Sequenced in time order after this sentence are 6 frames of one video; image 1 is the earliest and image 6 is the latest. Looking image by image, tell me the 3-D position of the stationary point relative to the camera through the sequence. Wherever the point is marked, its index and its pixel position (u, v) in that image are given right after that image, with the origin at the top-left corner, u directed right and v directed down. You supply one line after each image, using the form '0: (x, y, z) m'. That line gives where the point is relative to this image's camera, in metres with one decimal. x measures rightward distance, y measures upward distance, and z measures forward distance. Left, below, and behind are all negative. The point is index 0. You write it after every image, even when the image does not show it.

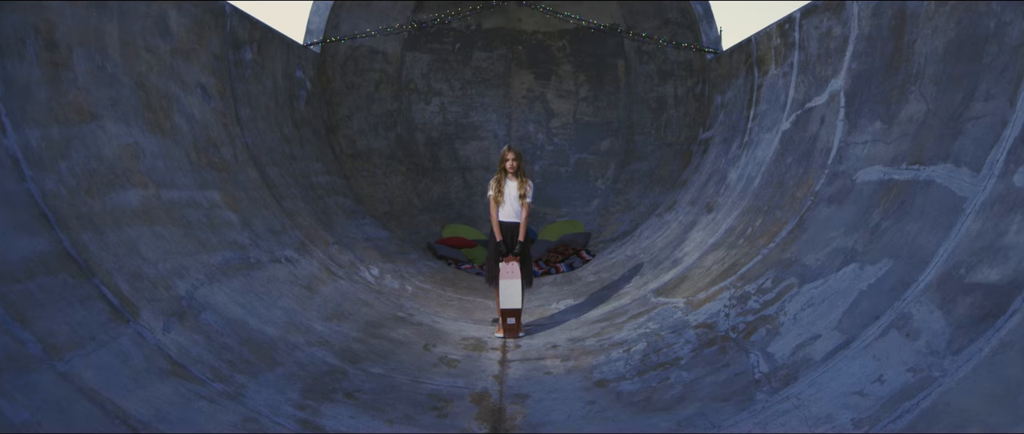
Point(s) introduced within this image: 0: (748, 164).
0: (+1.9, +0.4, +6.9) m
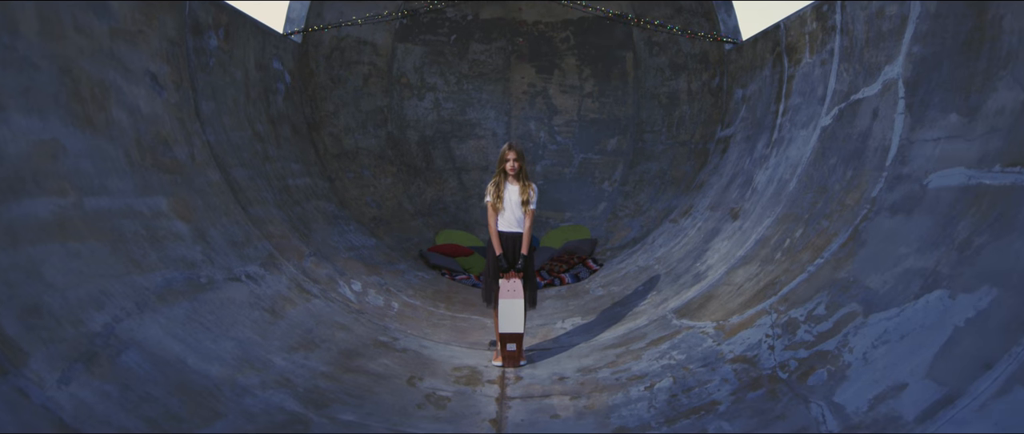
0: (+1.9, +0.4, +6.0) m
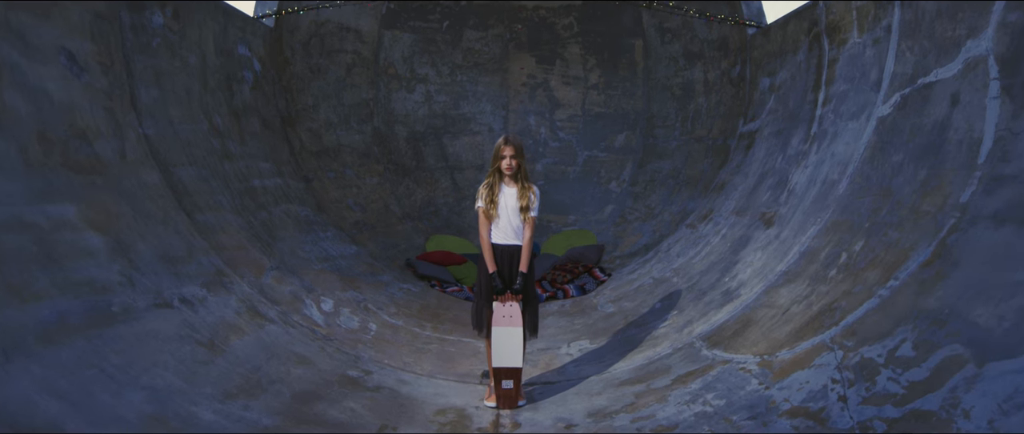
0: (+1.8, +0.3, +5.2) m
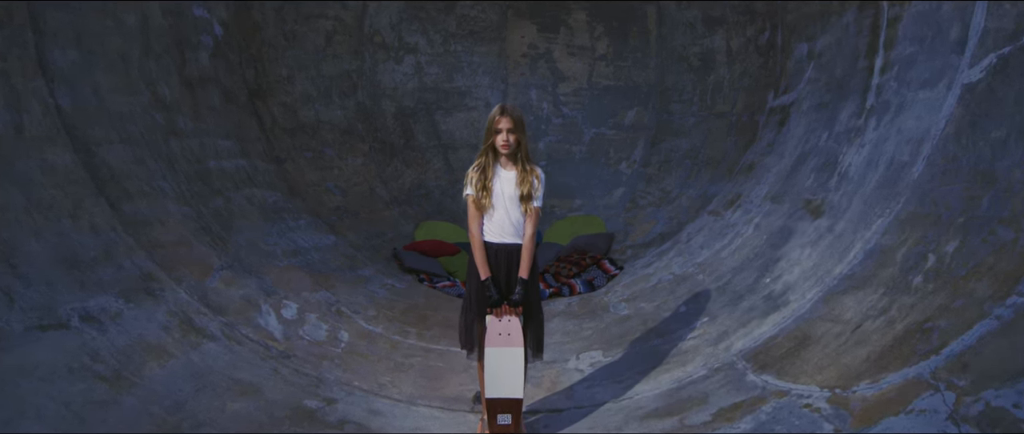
0: (+1.8, +0.4, +4.3) m
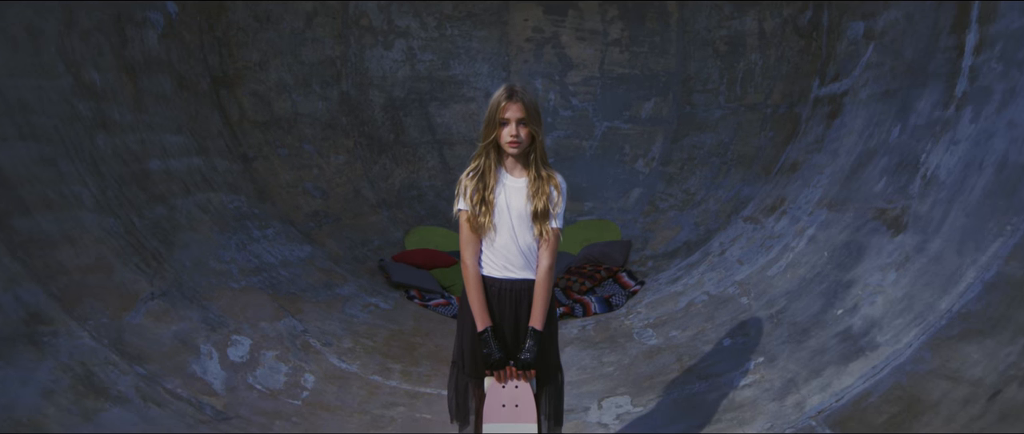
0: (+1.9, +0.3, +3.4) m
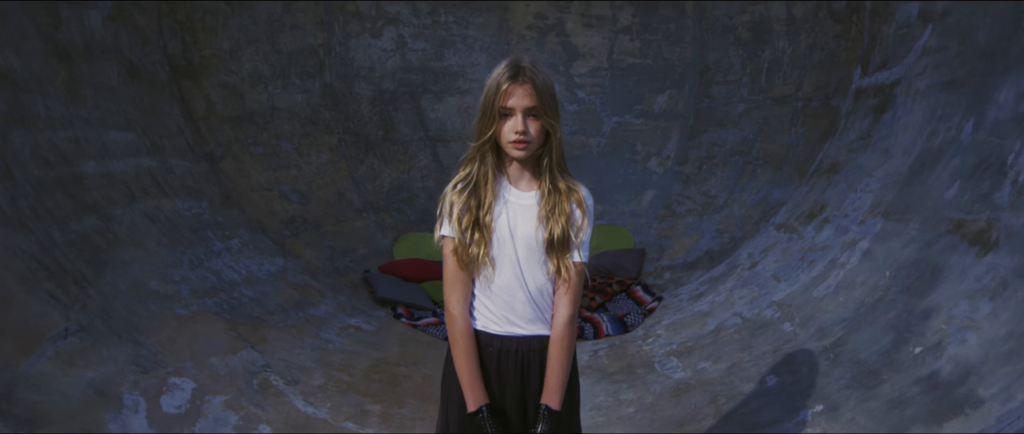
0: (+1.9, +0.3, +2.7) m
